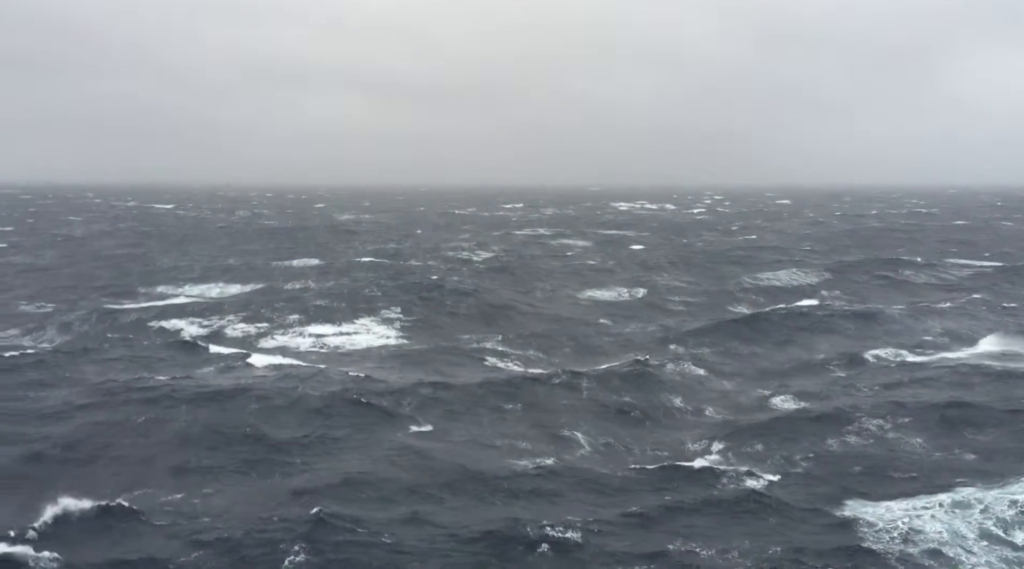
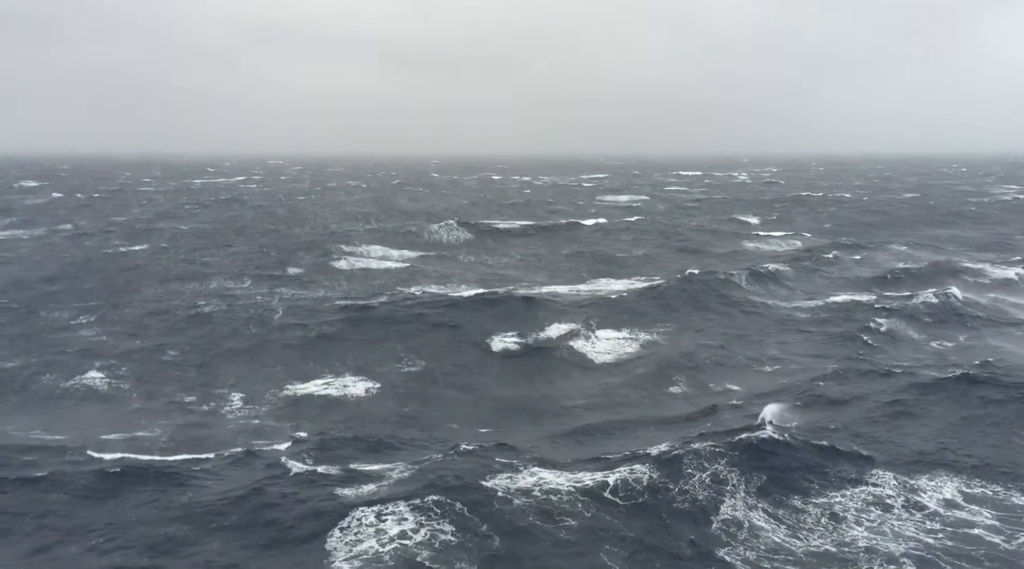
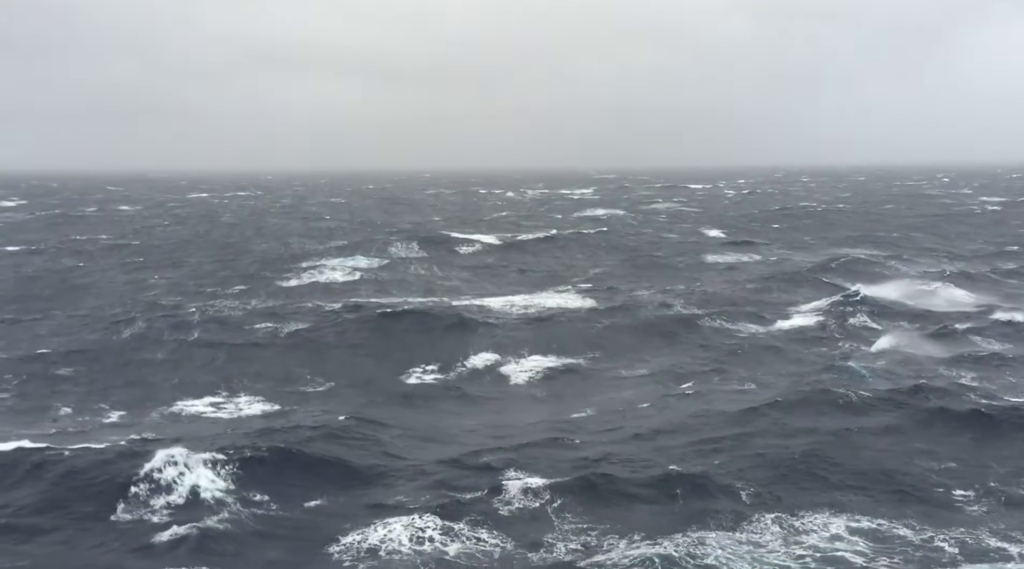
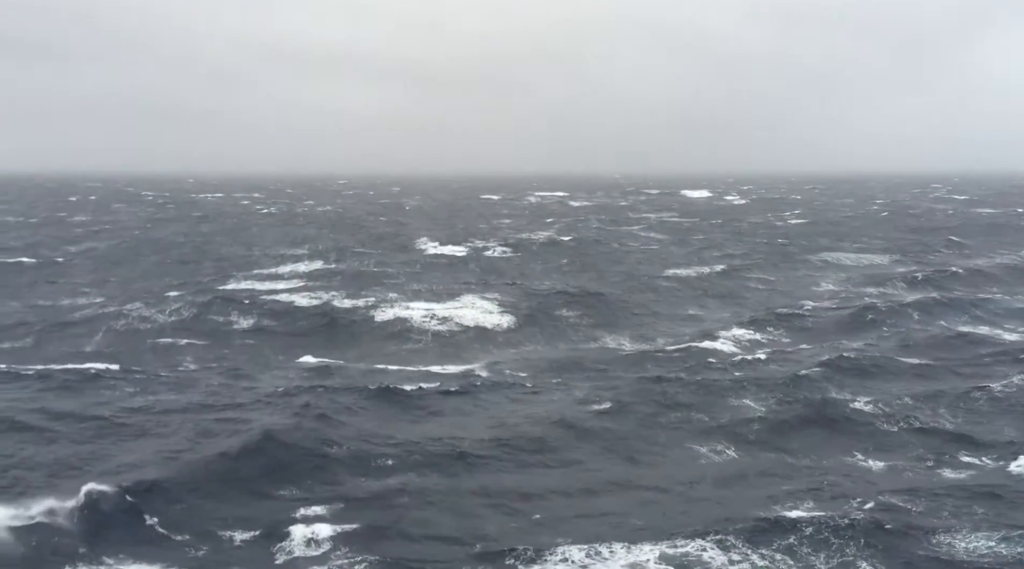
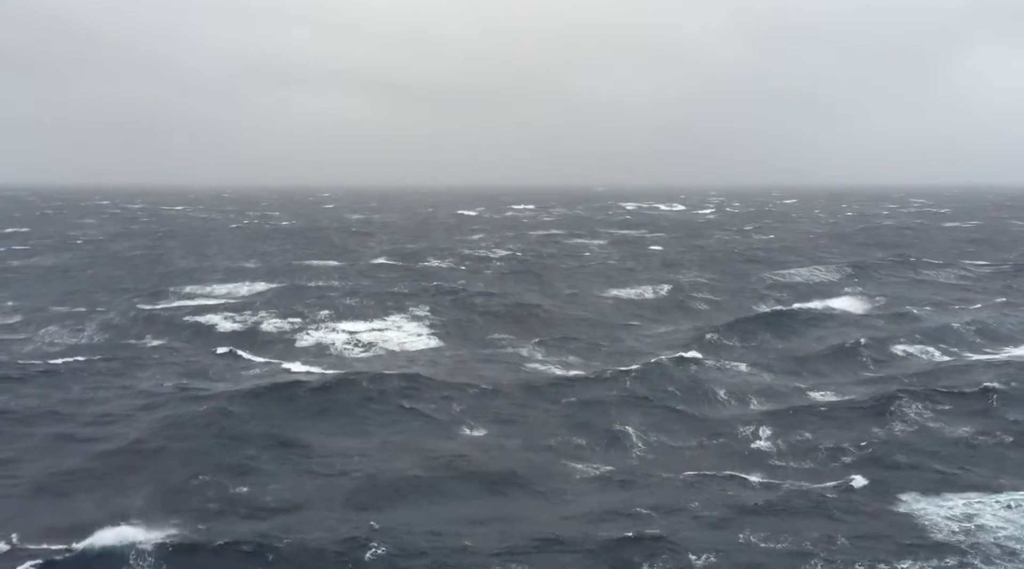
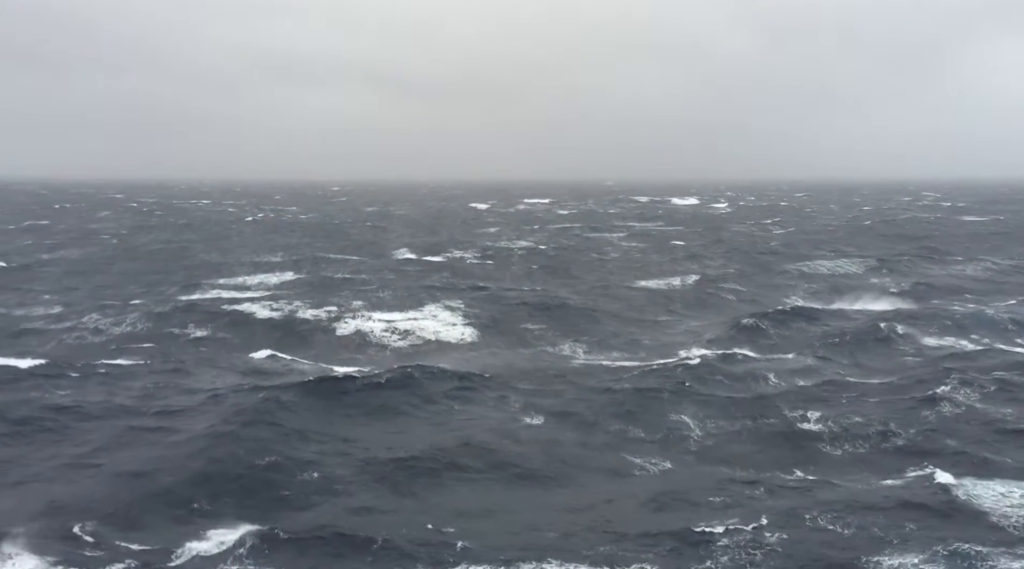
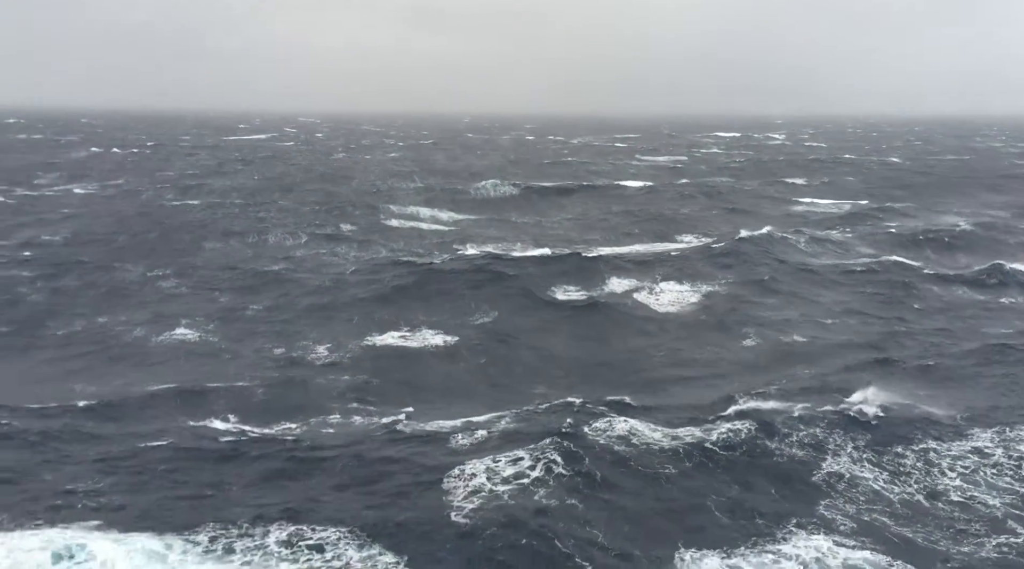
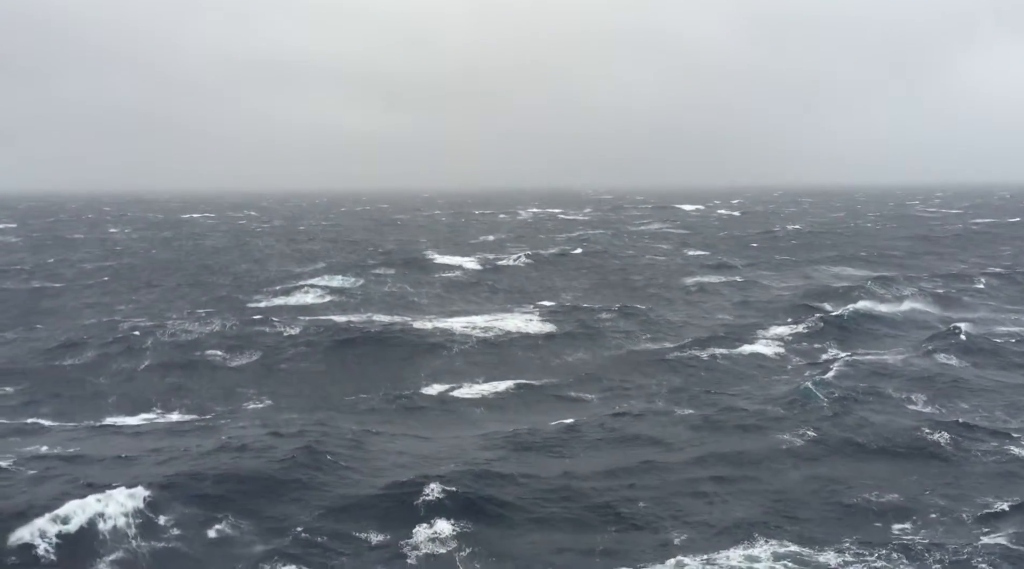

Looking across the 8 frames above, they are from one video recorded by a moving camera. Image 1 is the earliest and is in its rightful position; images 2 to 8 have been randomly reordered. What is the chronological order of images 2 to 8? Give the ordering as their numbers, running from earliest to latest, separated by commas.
5, 6, 4, 8, 3, 2, 7
